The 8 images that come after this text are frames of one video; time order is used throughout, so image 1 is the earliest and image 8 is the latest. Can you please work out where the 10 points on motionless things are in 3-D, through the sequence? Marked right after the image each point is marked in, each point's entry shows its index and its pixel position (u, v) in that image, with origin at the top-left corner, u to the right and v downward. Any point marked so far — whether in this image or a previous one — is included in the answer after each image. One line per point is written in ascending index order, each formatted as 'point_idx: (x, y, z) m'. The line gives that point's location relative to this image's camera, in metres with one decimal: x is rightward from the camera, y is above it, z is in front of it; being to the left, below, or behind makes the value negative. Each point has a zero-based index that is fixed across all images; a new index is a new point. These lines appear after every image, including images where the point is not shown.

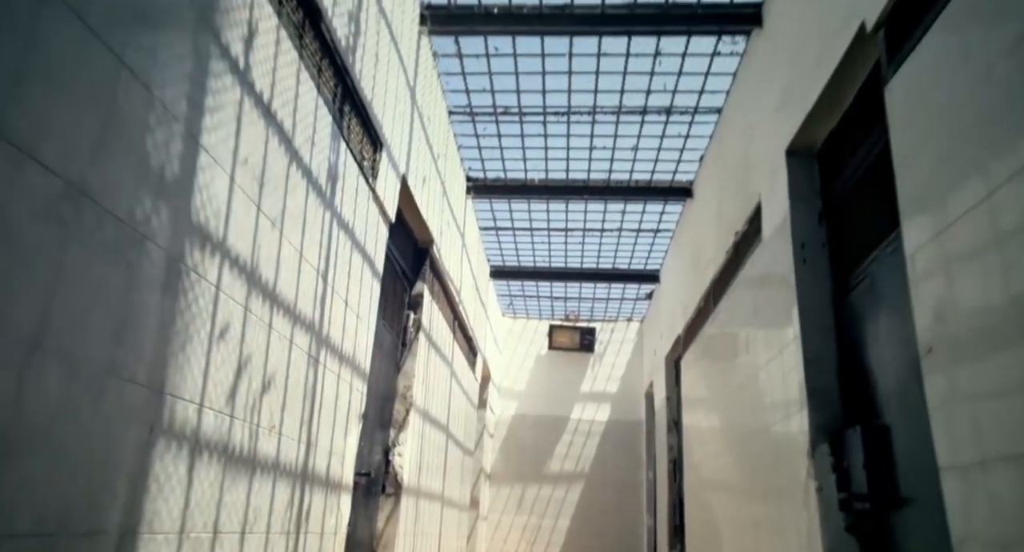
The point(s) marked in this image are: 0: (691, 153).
0: (+2.6, +1.8, +10.6) m
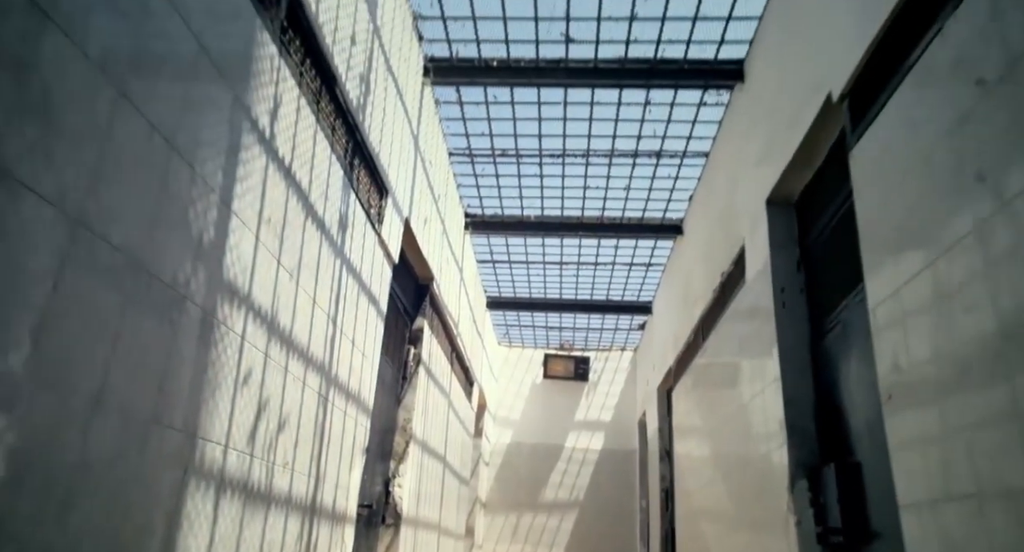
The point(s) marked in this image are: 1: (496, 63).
0: (+2.6, +1.3, +11.1) m
1: (-0.2, +2.4, +8.1) m
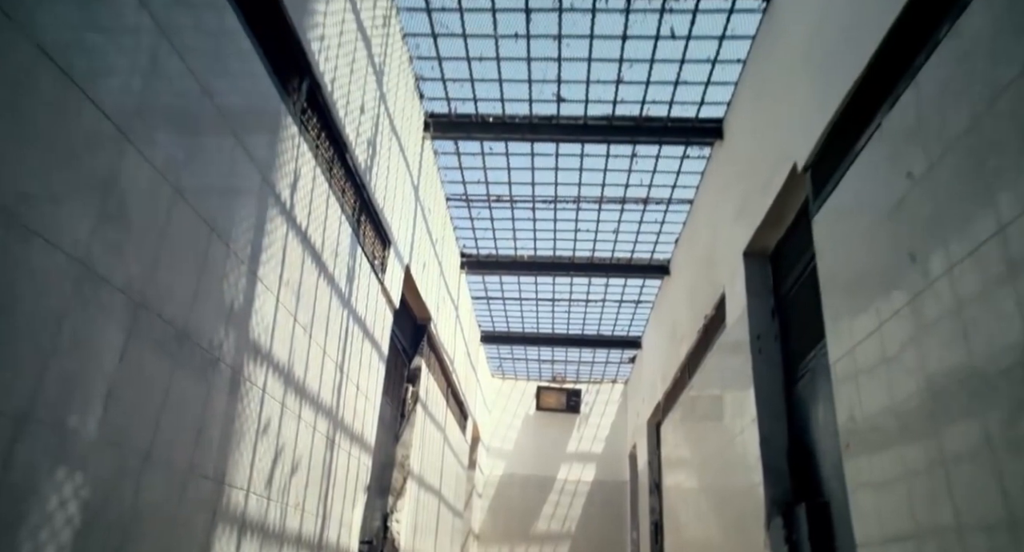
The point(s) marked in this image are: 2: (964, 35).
0: (+2.5, +0.7, +11.6) m
1: (-0.2, +1.9, +8.7) m
2: (+2.1, +1.1, +3.3) m
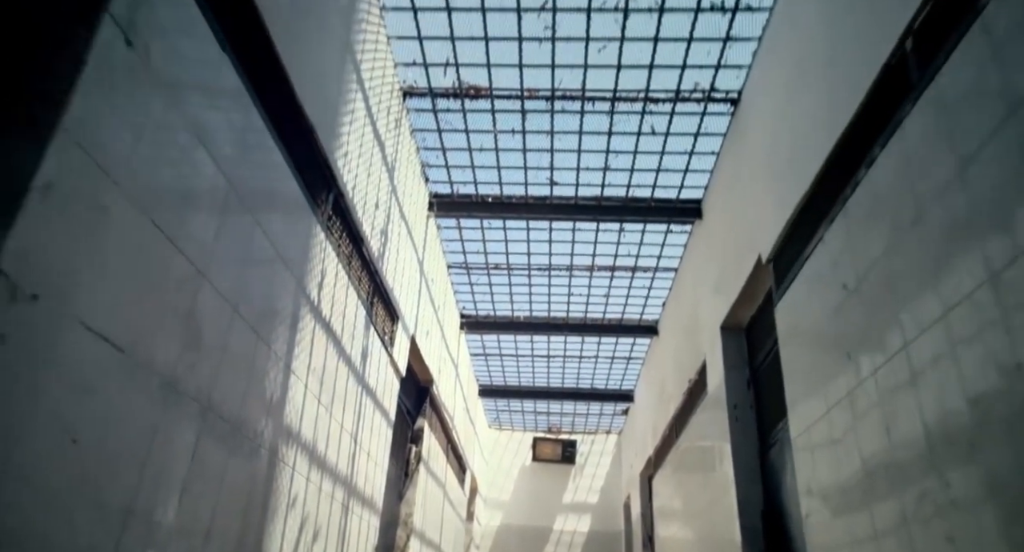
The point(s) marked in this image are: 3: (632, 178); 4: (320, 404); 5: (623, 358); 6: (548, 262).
0: (+2.4, -0.4, +12.3) m
1: (-0.3, +1.0, +9.5) m
2: (+2.1, +0.5, +4.1) m
3: (+1.5, +1.2, +8.9) m
4: (-1.5, -1.0, +5.7) m
5: (+2.4, -1.8, +15.7) m
6: (+0.6, +0.2, +11.3) m
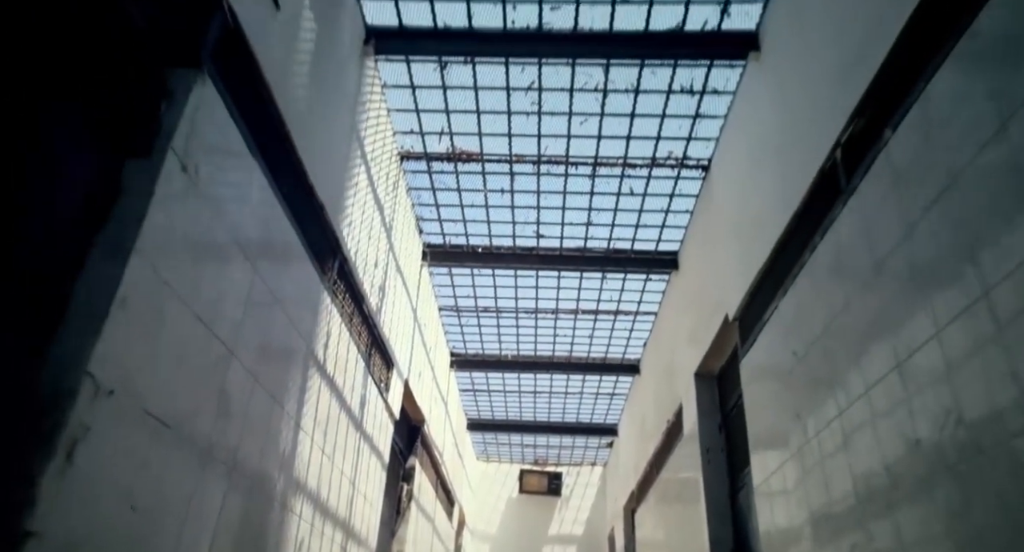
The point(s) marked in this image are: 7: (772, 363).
0: (+2.2, -1.2, +12.9) m
1: (-0.4, +0.4, +10.1) m
2: (+2.0, +0.1, +4.7) m
3: (+1.3, +0.6, +9.6) m
4: (-1.6, -1.5, +6.2) m
5: (+2.1, -2.6, +16.2) m
6: (+0.4, -0.5, +11.9) m
7: (+2.1, -0.7, +5.8) m
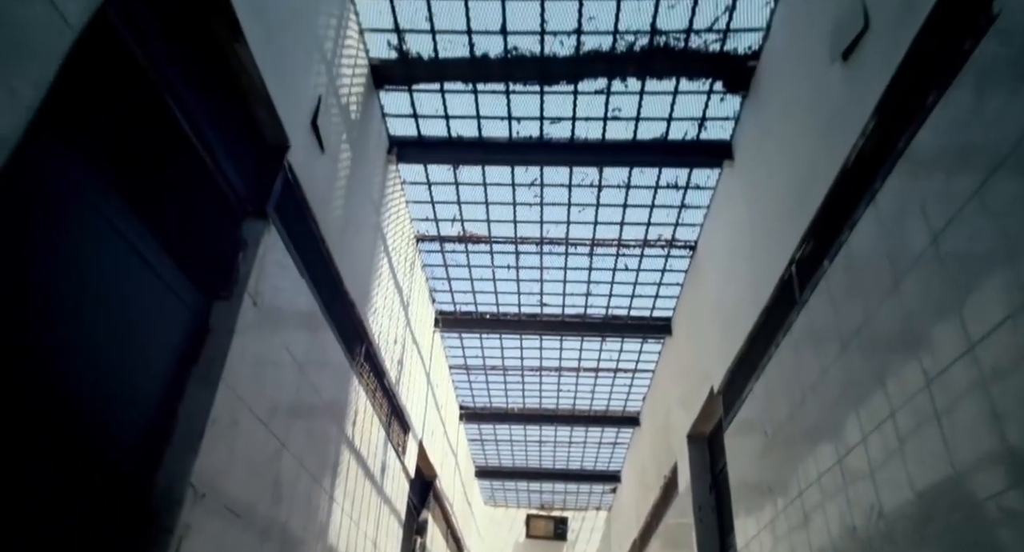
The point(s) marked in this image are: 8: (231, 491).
0: (+2.3, -2.3, +13.7) m
1: (-0.4, -0.6, +10.9) m
2: (+2.1, -0.6, +5.5) m
3: (+1.4, -0.4, +10.4) m
4: (-1.5, -2.3, +6.9) m
5: (+2.3, -3.9, +16.9) m
6: (+0.5, -1.6, +12.7) m
7: (+2.1, -1.5, +6.6) m
8: (-1.6, -1.2, +4.1) m
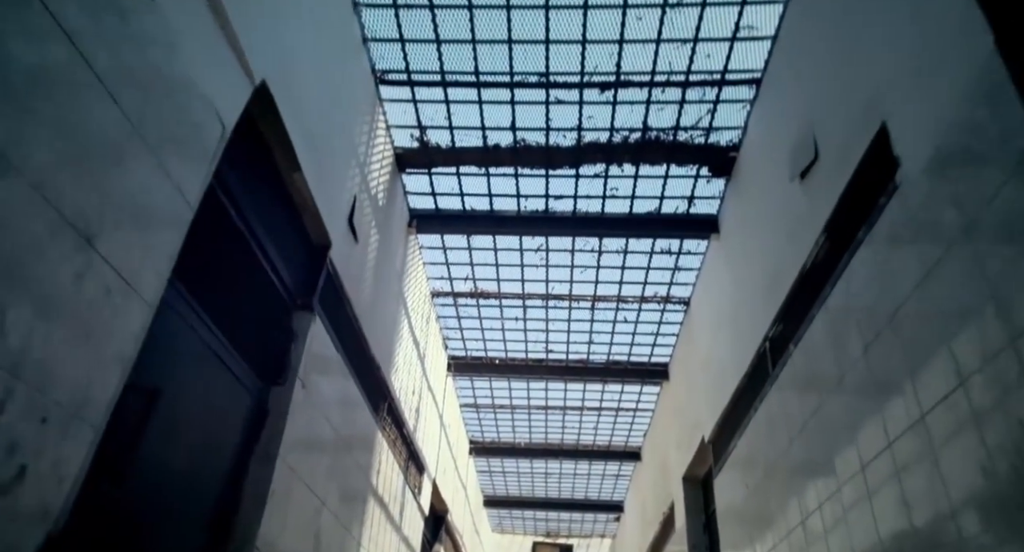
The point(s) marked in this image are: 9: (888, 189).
0: (+2.5, -3.1, +14.3) m
1: (-0.2, -1.4, +11.6) m
2: (+2.2, -1.3, +6.2) m
3: (+1.5, -1.1, +11.1) m
4: (-1.5, -3.0, +7.7) m
5: (+2.4, -4.8, +17.5) m
6: (+0.6, -2.4, +13.4) m
7: (+2.2, -2.1, +7.3) m
8: (-1.5, -1.8, +4.8) m
9: (+2.0, +0.5, +3.8) m
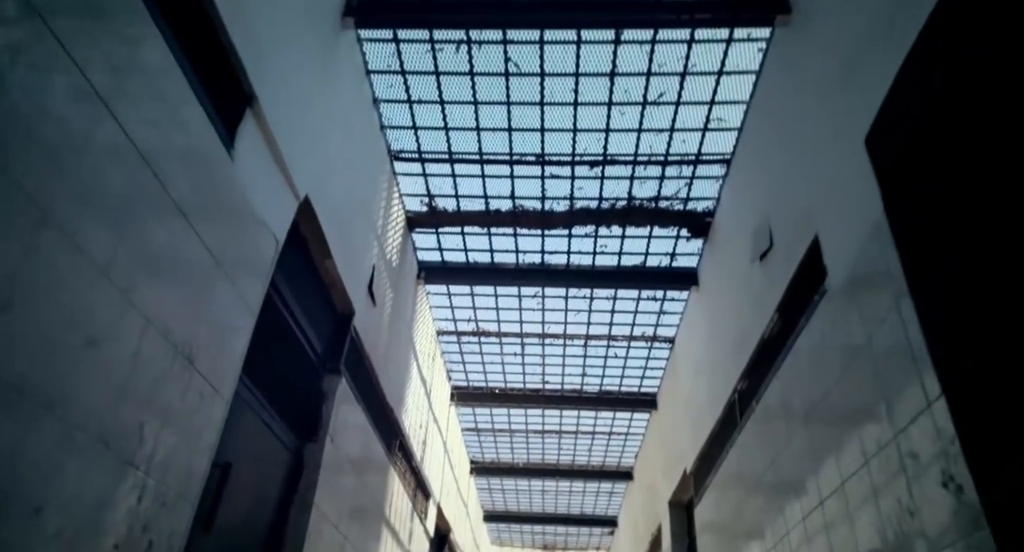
0: (+2.5, -3.7, +15.2) m
1: (-0.3, -2.0, +12.5) m
2: (+2.2, -1.8, +7.1) m
3: (+1.5, -1.7, +11.9) m
4: (-1.5, -3.6, +8.5) m
5: (+2.4, -5.5, +18.3) m
6: (+0.6, -3.0, +14.2) m
7: (+2.2, -2.7, +8.1) m
8: (-1.5, -2.3, +5.6) m
9: (+2.0, -0.1, +4.6) m
